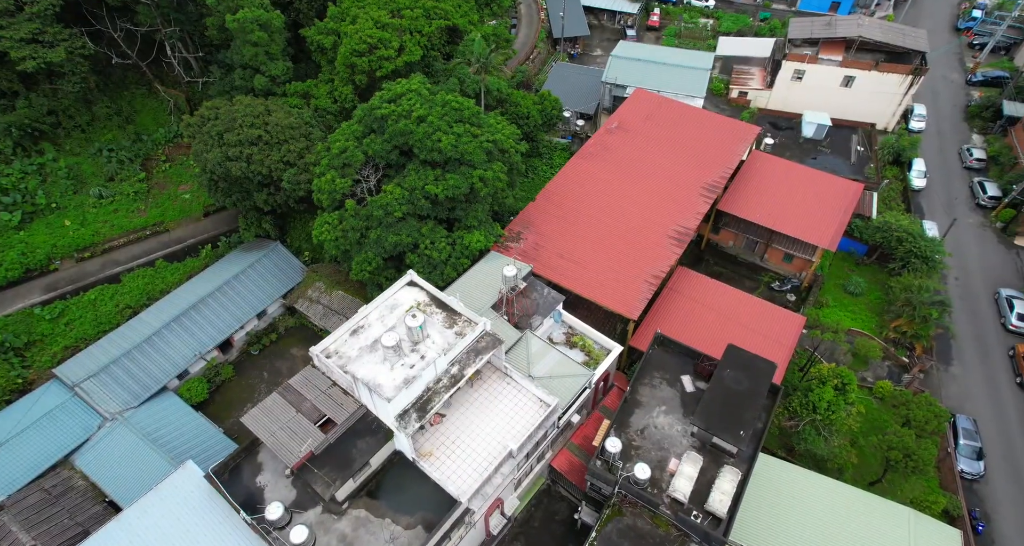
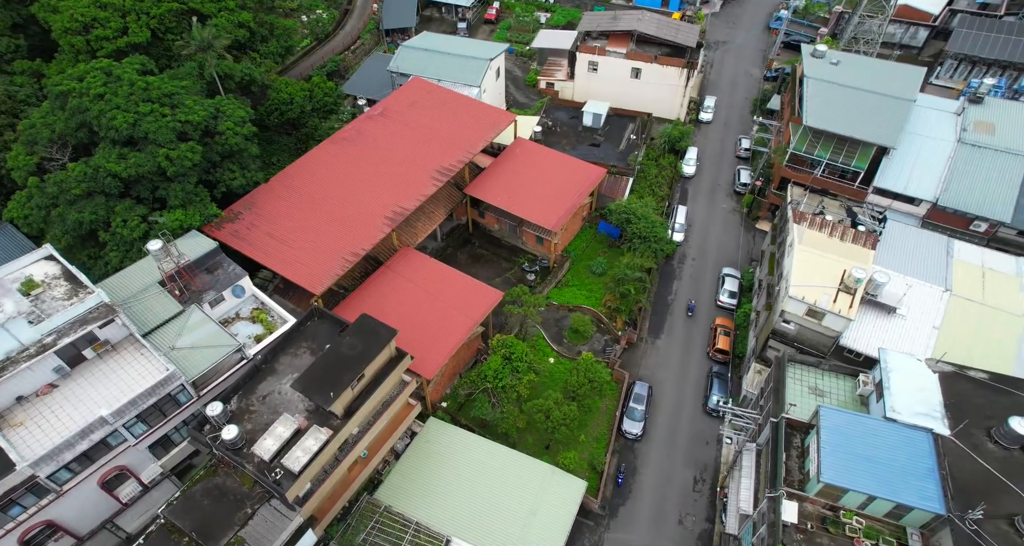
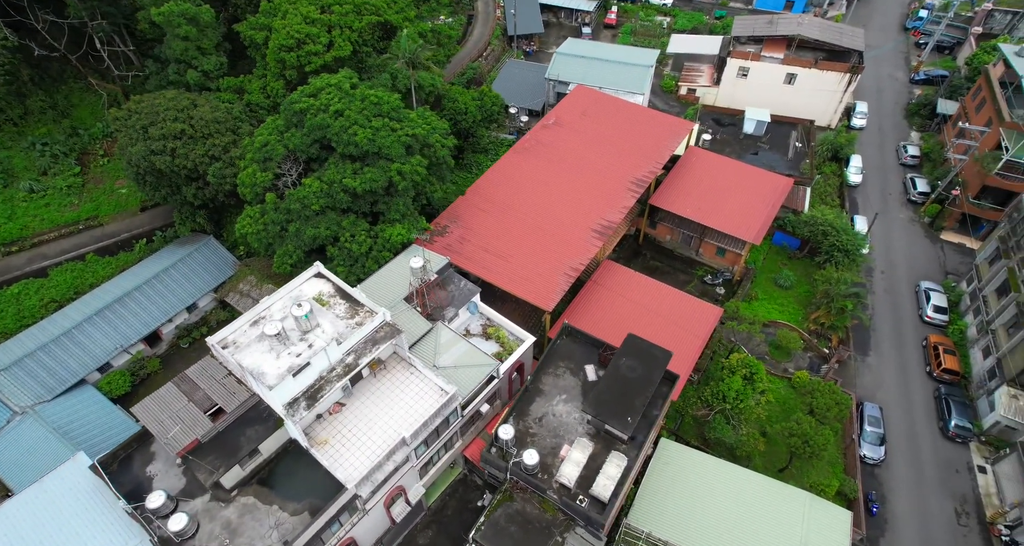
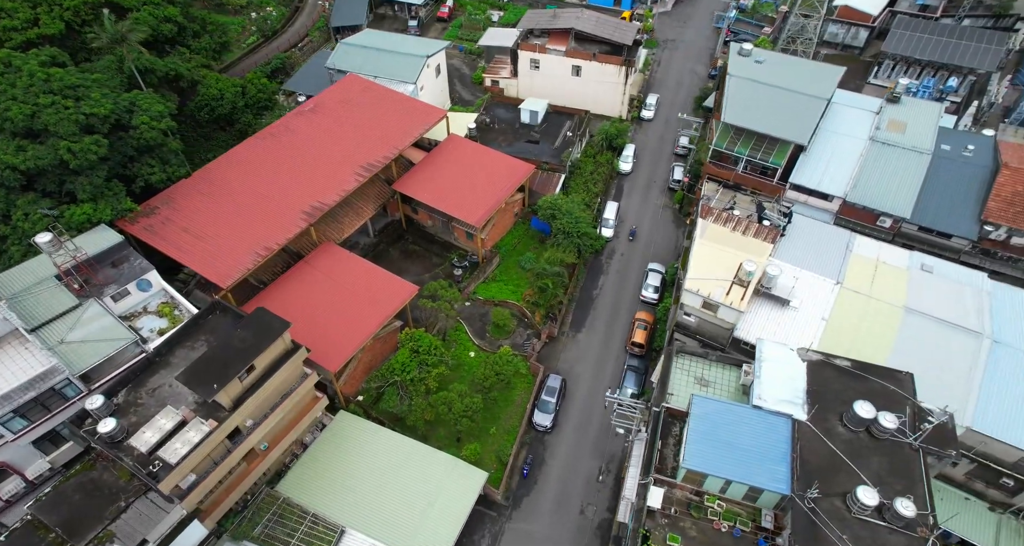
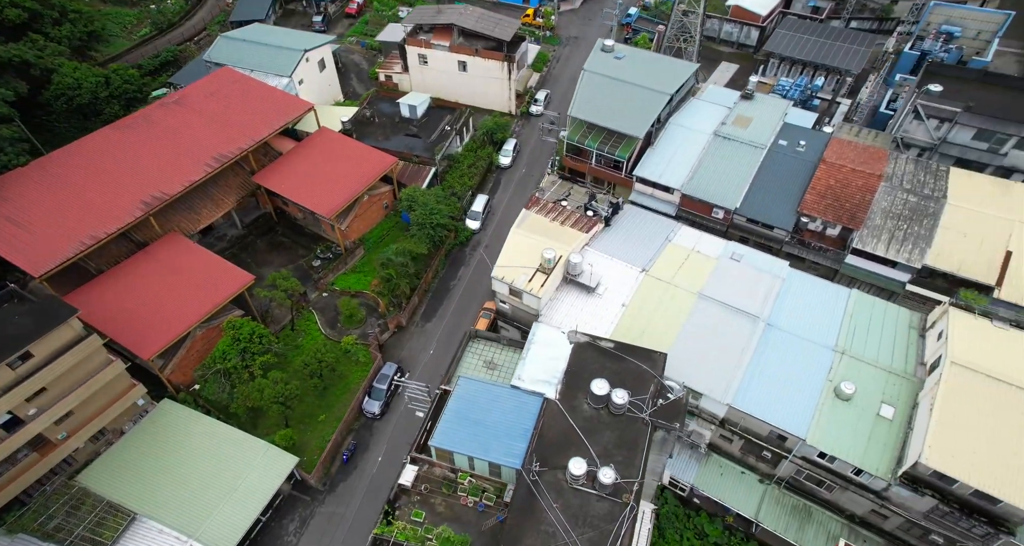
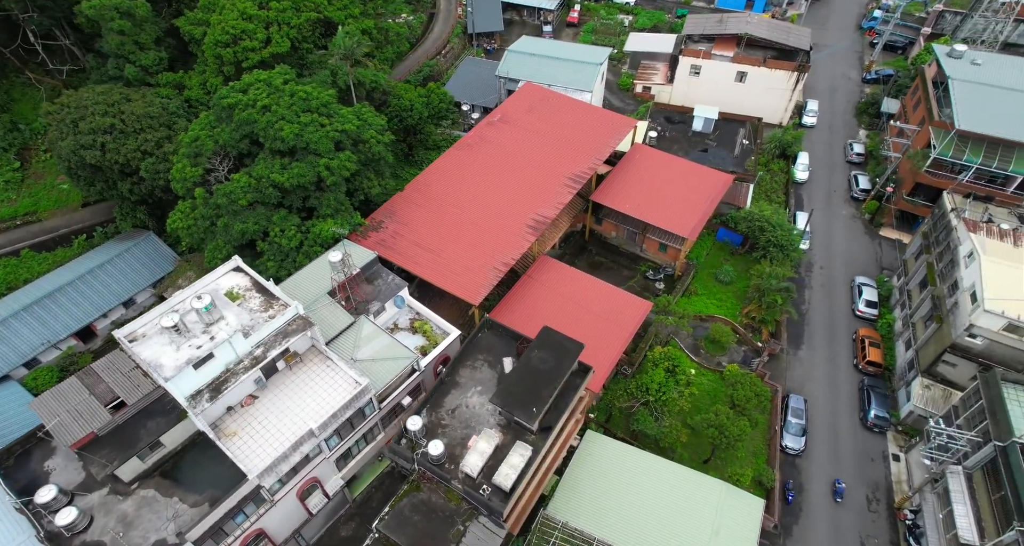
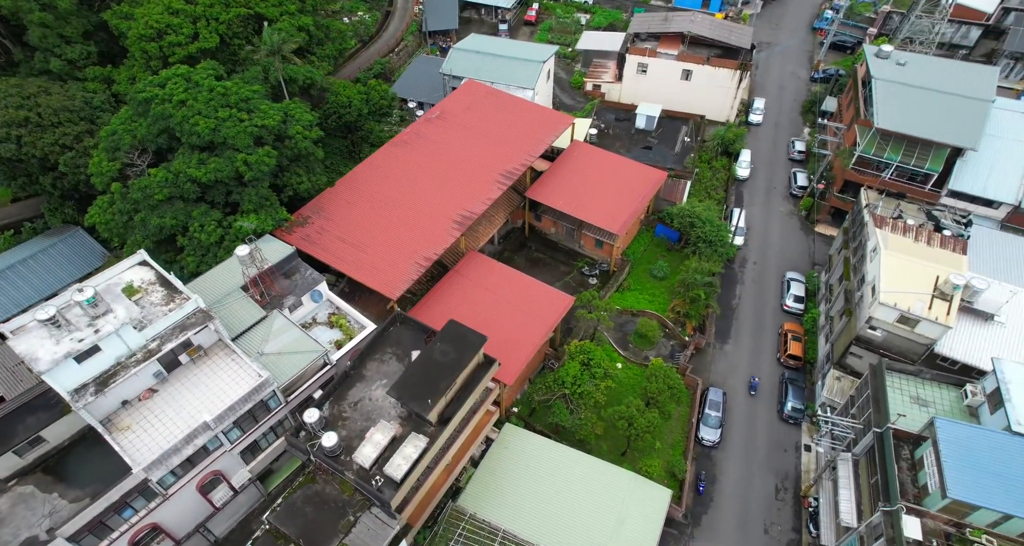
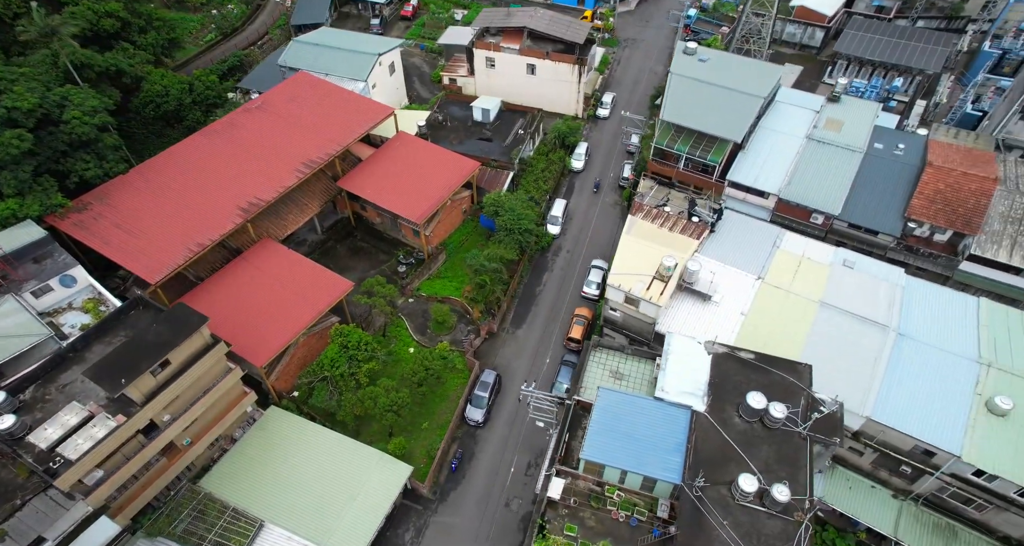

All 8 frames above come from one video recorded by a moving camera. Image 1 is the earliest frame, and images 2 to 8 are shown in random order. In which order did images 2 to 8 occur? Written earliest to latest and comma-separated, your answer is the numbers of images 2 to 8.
3, 6, 7, 2, 4, 8, 5
